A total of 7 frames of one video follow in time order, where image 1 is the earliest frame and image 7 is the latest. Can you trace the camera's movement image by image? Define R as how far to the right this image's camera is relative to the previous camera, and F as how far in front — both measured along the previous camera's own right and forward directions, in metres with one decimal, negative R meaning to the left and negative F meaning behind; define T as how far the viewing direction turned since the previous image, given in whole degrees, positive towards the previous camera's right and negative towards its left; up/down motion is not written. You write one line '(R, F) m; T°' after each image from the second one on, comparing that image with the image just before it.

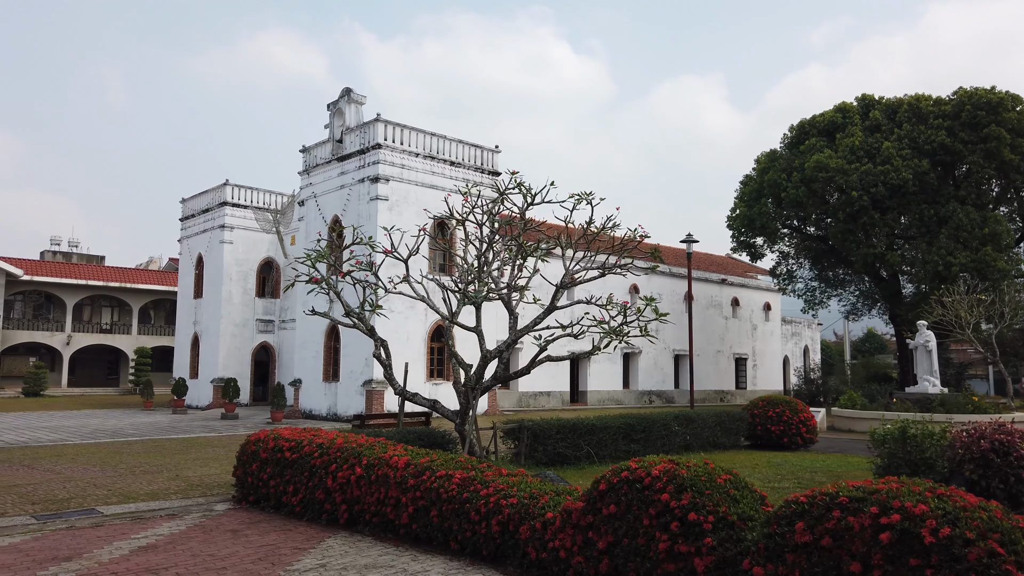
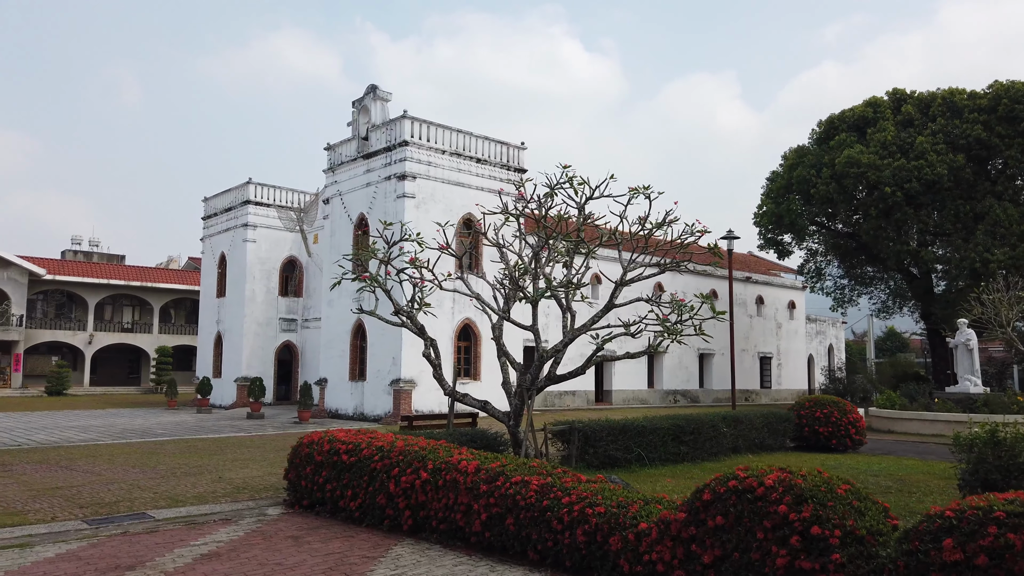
(-0.4, +0.2) m; -1°
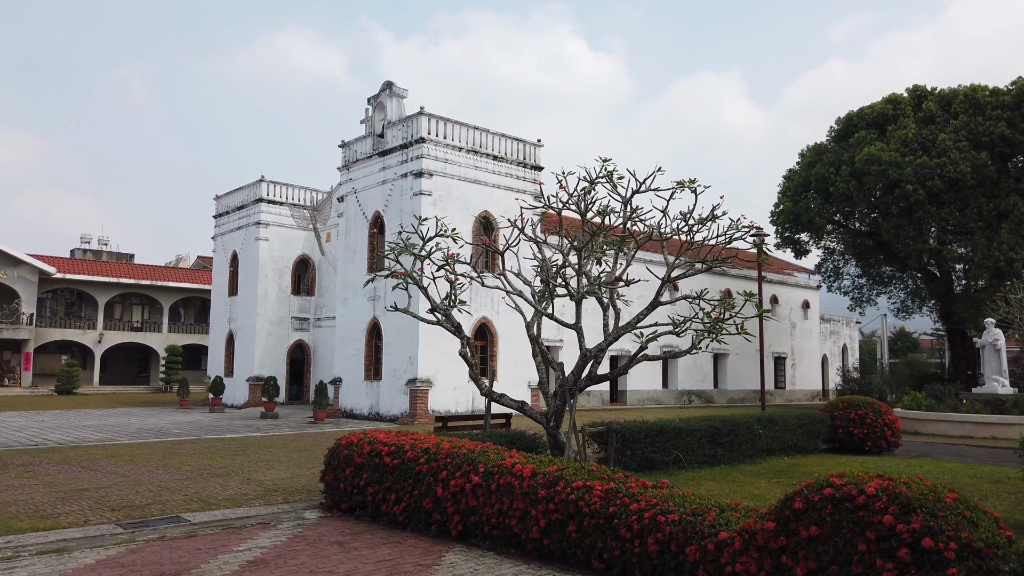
(-0.4, +0.2) m; 0°
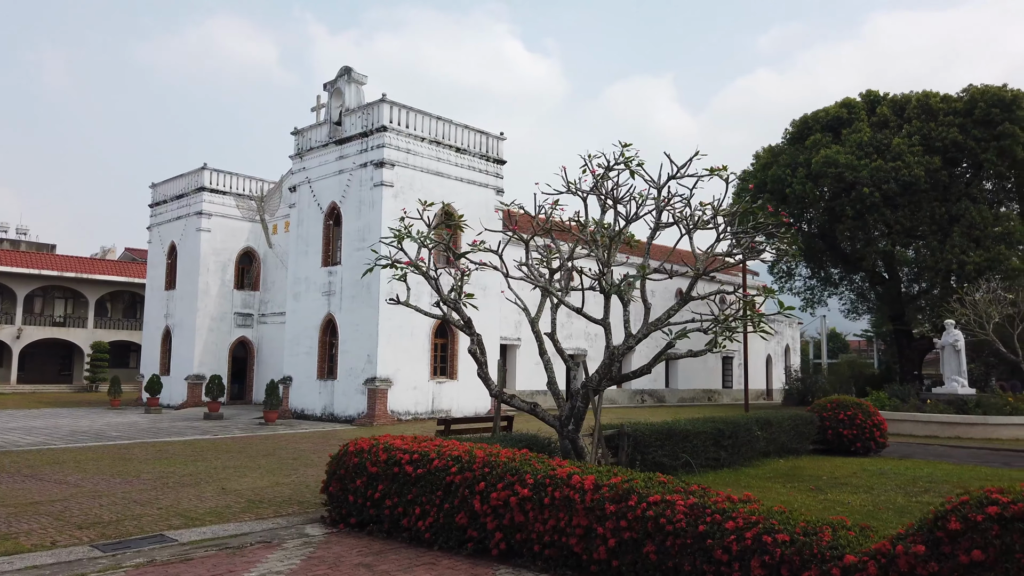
(-0.8, +0.6) m; +5°
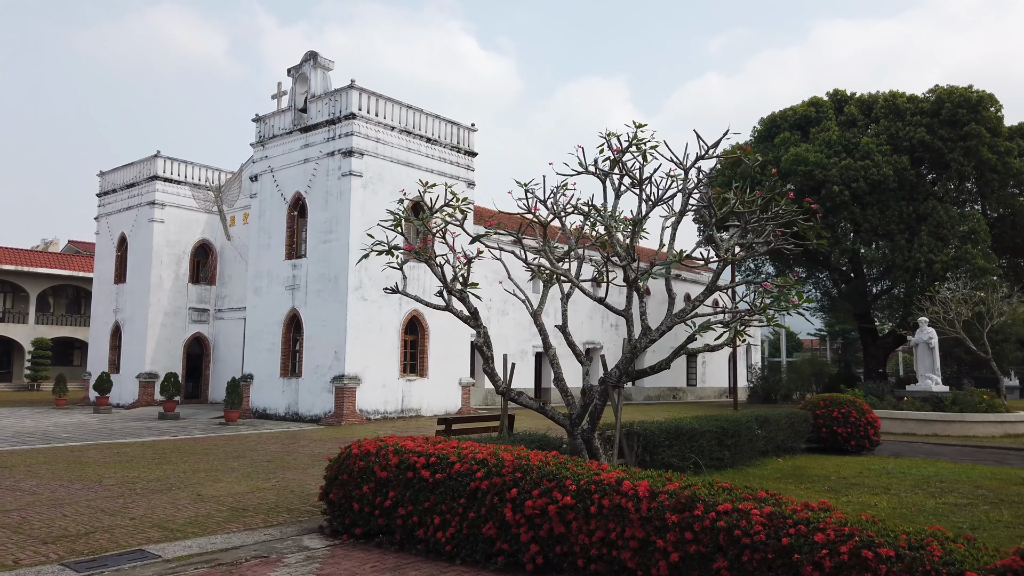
(-0.5, +0.6) m; +3°
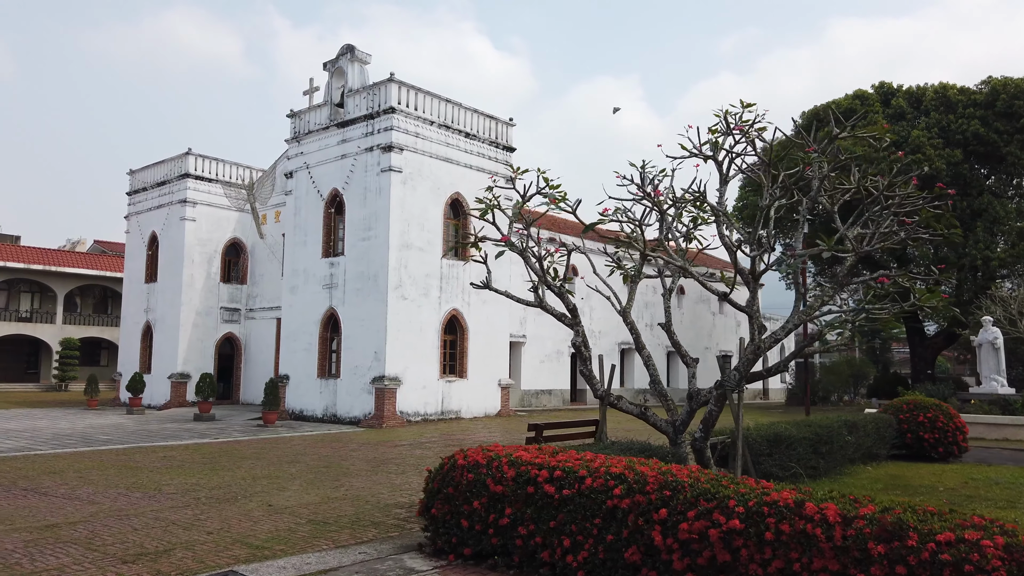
(-0.7, +0.5) m; -1°
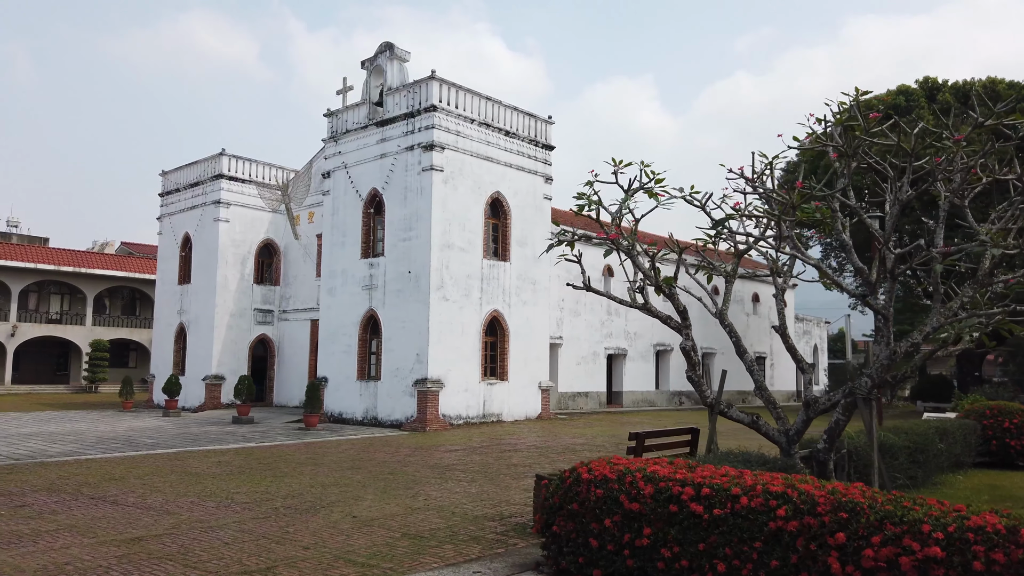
(-0.7, +0.3) m; -1°
